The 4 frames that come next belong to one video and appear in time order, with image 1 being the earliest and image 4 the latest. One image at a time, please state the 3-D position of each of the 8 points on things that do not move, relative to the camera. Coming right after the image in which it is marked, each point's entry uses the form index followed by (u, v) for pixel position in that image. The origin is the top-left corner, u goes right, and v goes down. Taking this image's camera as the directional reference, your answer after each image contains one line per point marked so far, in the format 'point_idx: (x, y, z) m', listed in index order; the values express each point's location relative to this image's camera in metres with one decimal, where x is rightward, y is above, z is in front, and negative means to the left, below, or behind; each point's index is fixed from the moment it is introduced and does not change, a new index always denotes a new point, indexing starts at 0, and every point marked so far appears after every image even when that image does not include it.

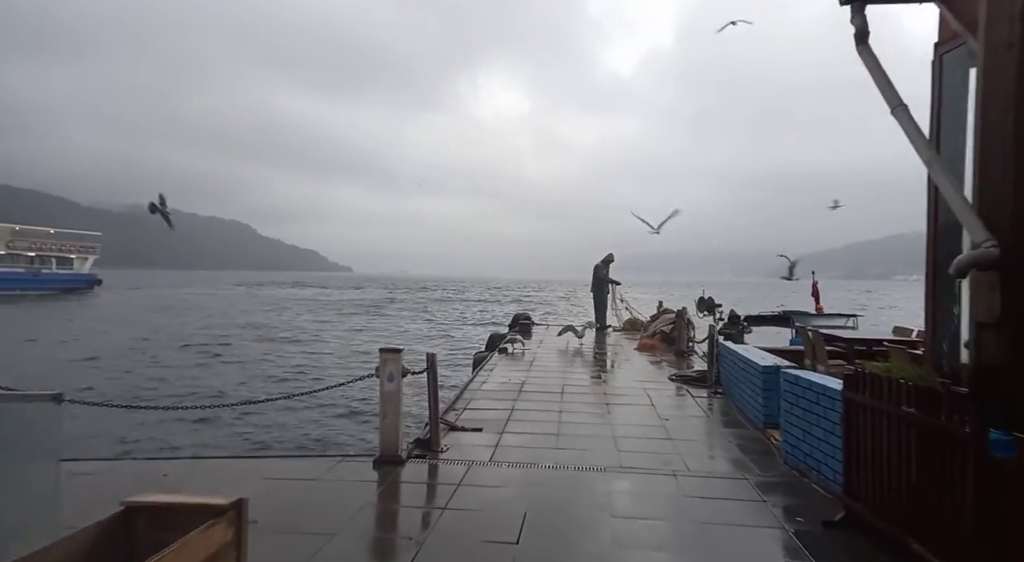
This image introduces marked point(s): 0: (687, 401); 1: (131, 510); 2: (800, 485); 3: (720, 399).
0: (+2.4, -1.6, +8.7) m
1: (-1.2, -0.7, +2.1) m
2: (+2.3, -1.6, +5.1) m
3: (+2.8, -1.6, +8.7) m
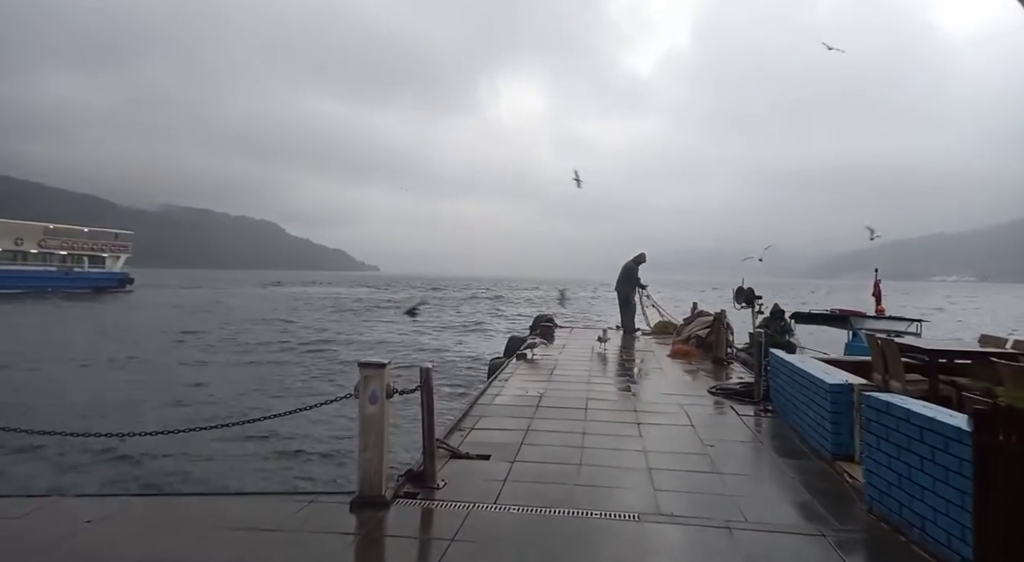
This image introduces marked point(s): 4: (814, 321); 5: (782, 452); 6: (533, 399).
0: (+2.6, -1.6, +7.5) m
1: (-1.3, -0.7, +1.1) m
2: (+2.3, -1.6, +3.9) m
3: (+3.0, -1.6, +7.5) m
4: (+6.9, -0.9, +14.8) m
5: (+2.6, -1.6, +6.1) m
6: (+0.3, -1.5, +8.5) m
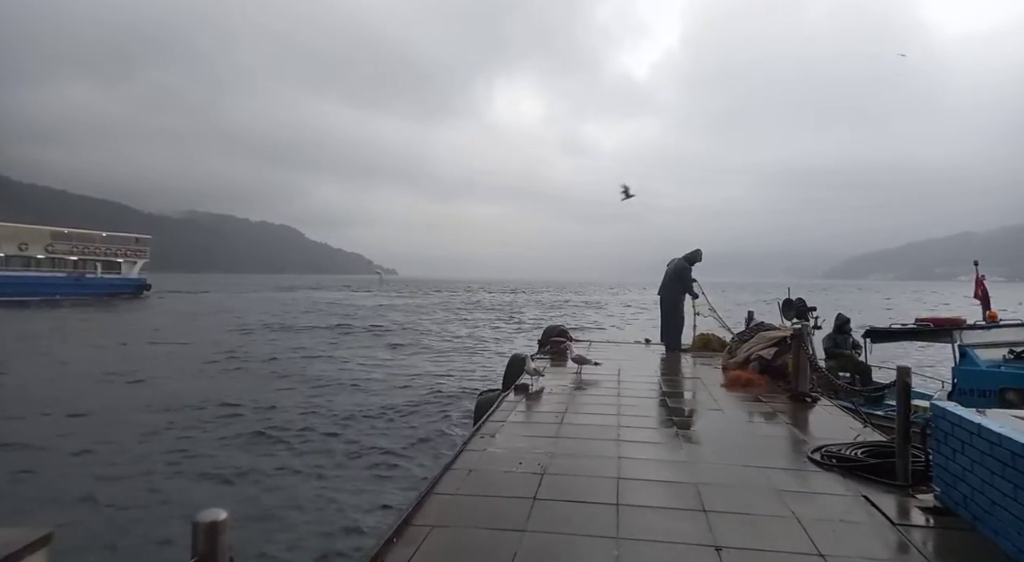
0: (+2.4, -1.6, +4.3) m
1: (-1.6, -0.7, -2.0) m
2: (+2.1, -1.6, +0.7) m
3: (+2.8, -1.6, +4.2) m
4: (+6.9, -1.0, +11.4) m
5: (+2.4, -1.6, +2.9) m
6: (+0.2, -1.6, +5.4) m
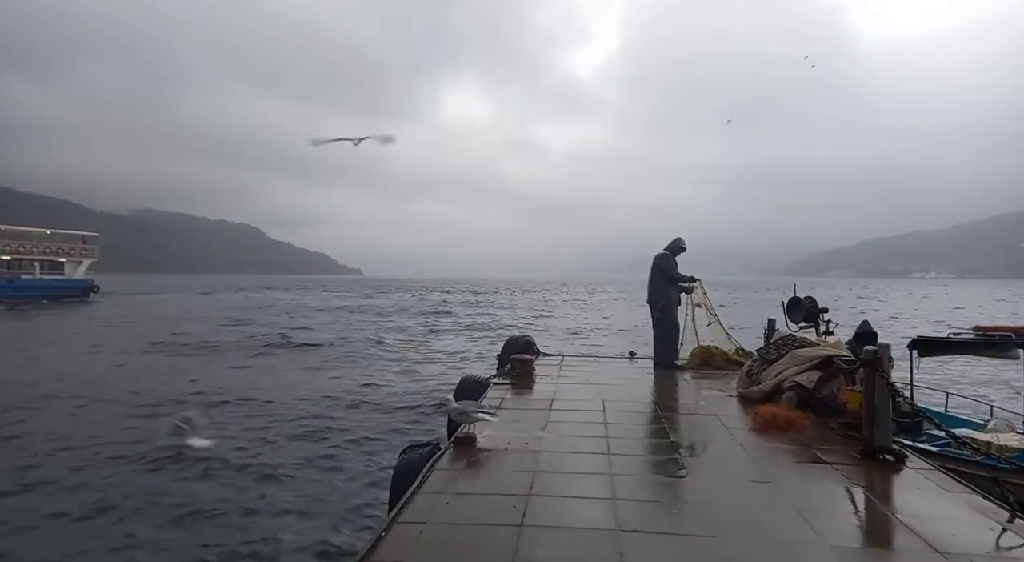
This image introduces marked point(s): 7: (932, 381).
0: (+2.1, -1.6, +1.6) m
1: (-1.6, -0.8, -4.9) m
2: (+2.0, -1.6, -1.9) m
3: (+2.5, -1.6, +1.6) m
4: (+6.2, -0.9, +9.0) m
5: (+2.1, -1.6, +0.3) m
6: (-0.2, -1.6, +2.6) m
7: (+11.5, -2.8, +18.0) m
